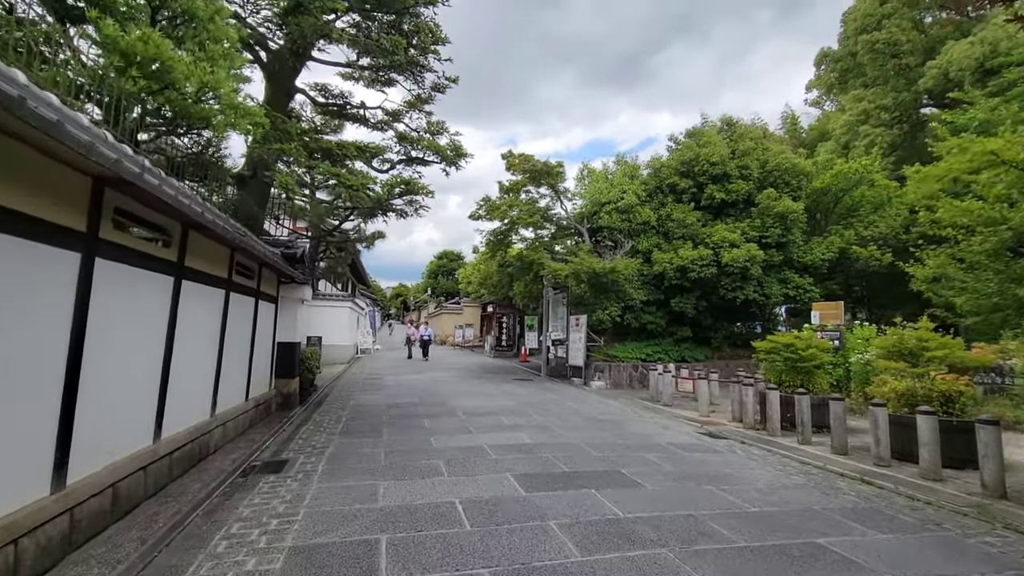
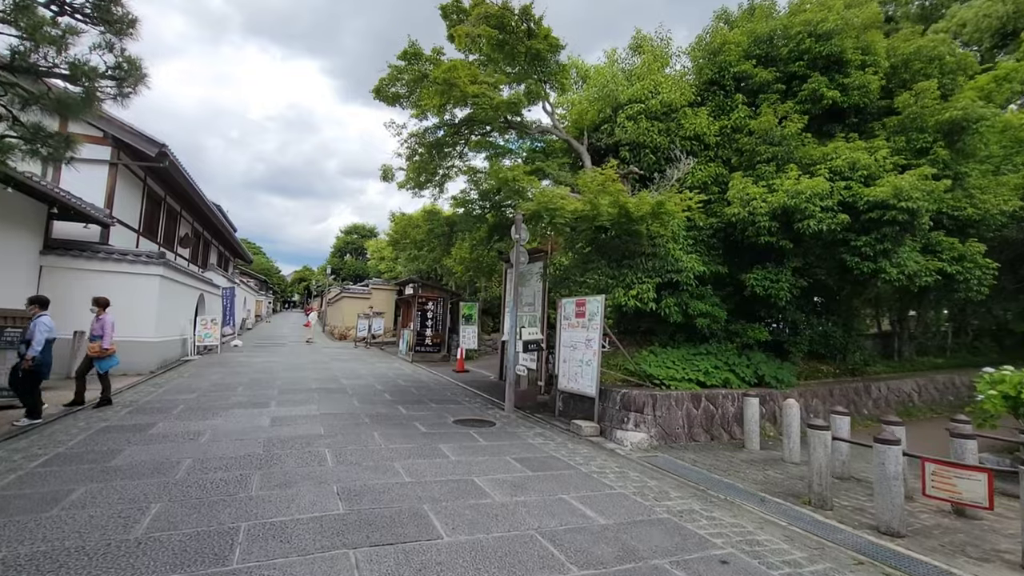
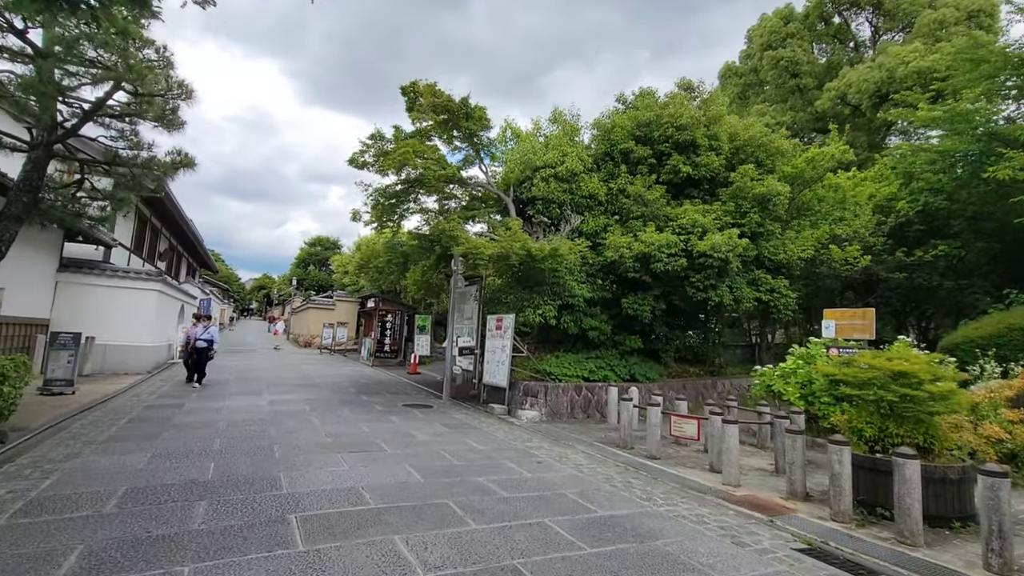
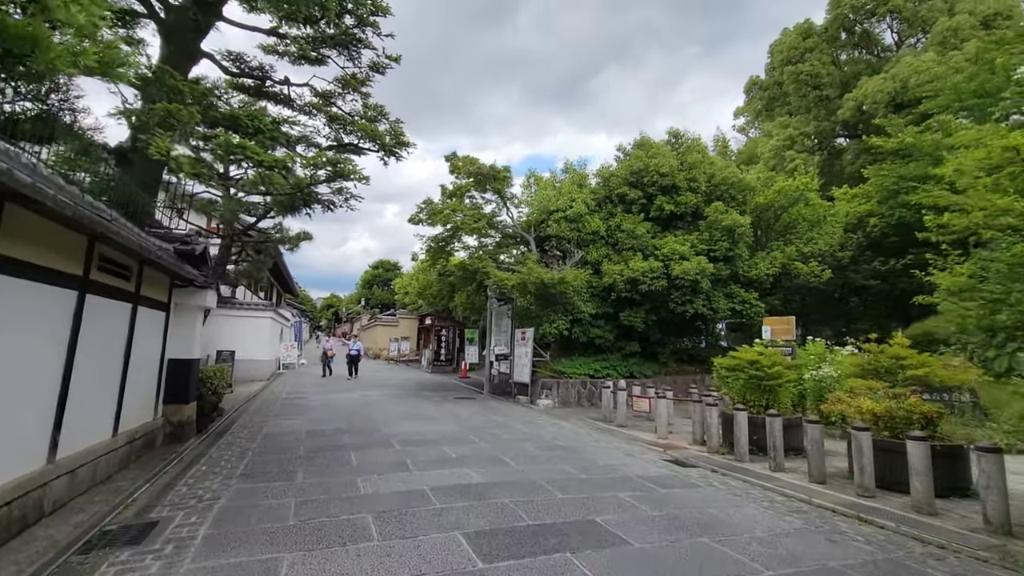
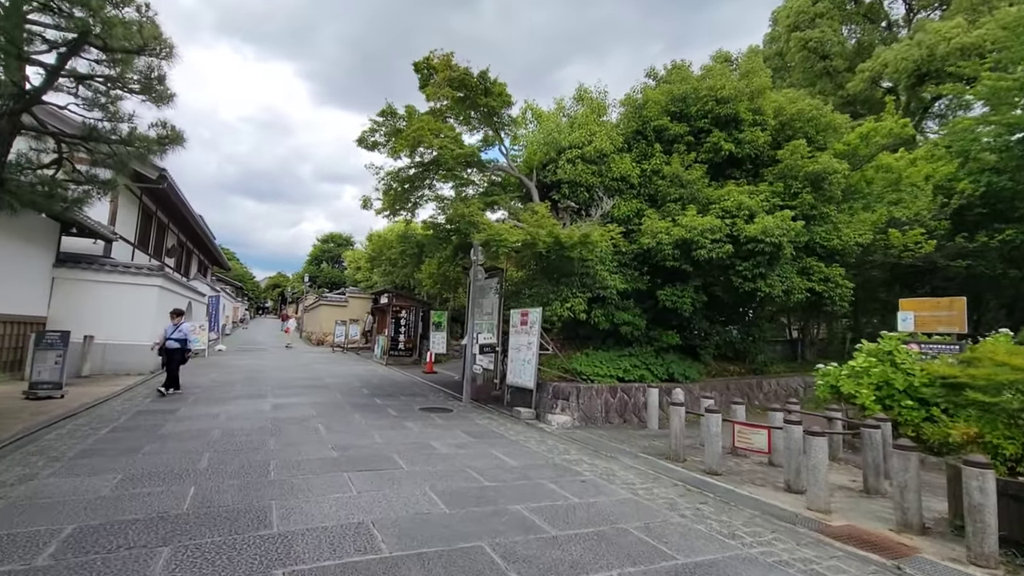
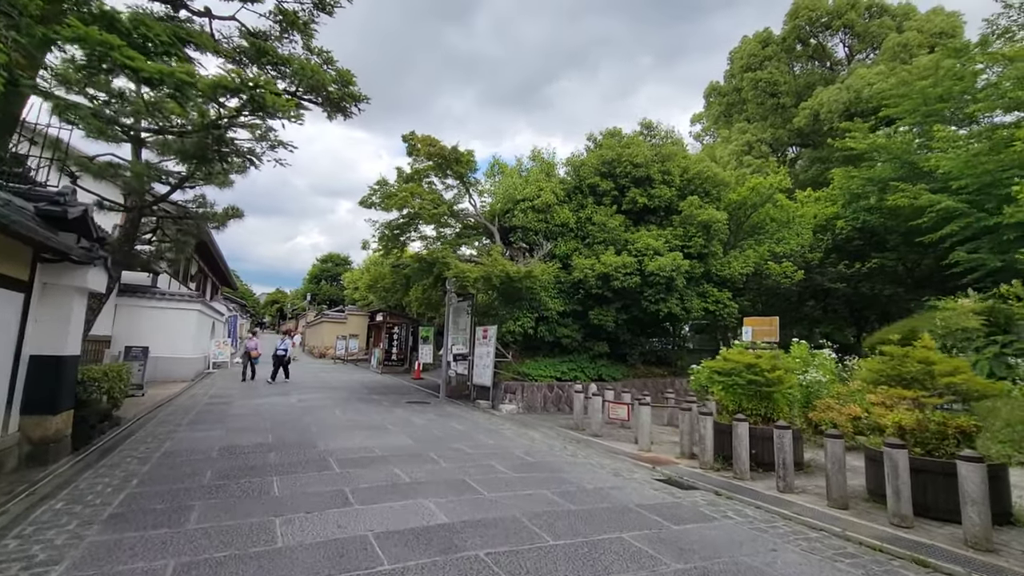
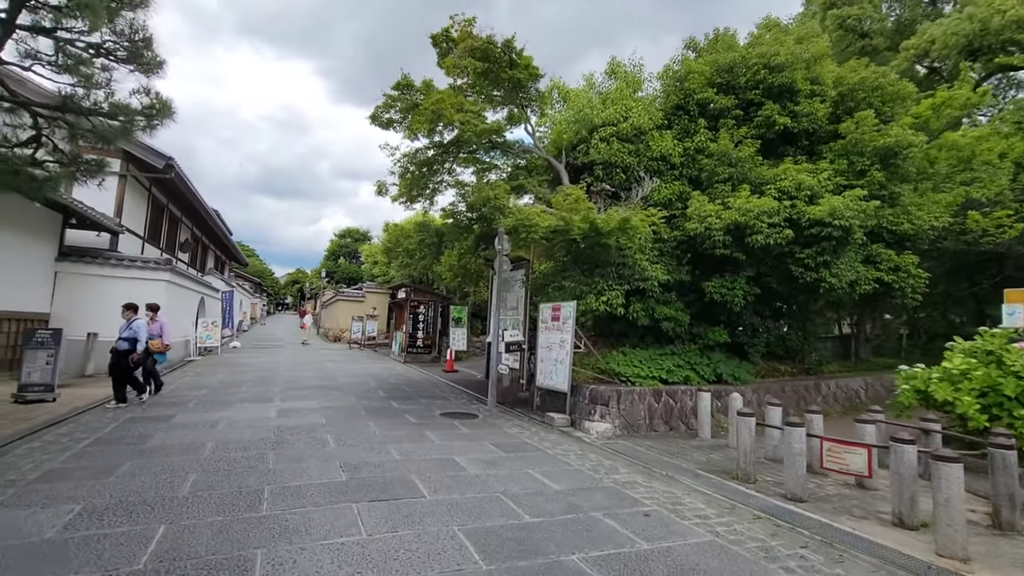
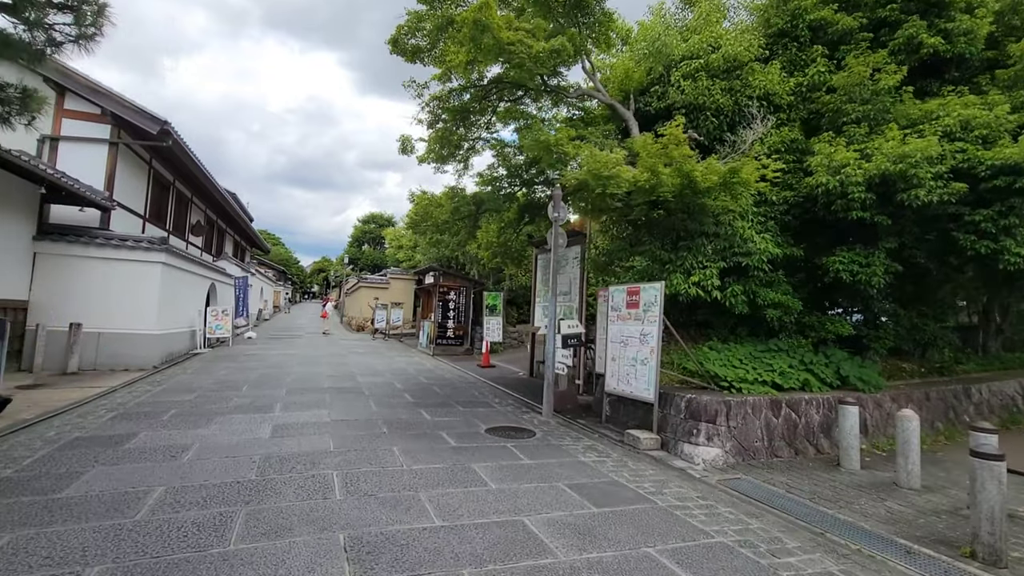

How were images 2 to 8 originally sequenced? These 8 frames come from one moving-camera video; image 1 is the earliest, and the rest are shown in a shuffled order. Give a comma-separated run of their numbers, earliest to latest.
4, 6, 3, 5, 7, 2, 8
